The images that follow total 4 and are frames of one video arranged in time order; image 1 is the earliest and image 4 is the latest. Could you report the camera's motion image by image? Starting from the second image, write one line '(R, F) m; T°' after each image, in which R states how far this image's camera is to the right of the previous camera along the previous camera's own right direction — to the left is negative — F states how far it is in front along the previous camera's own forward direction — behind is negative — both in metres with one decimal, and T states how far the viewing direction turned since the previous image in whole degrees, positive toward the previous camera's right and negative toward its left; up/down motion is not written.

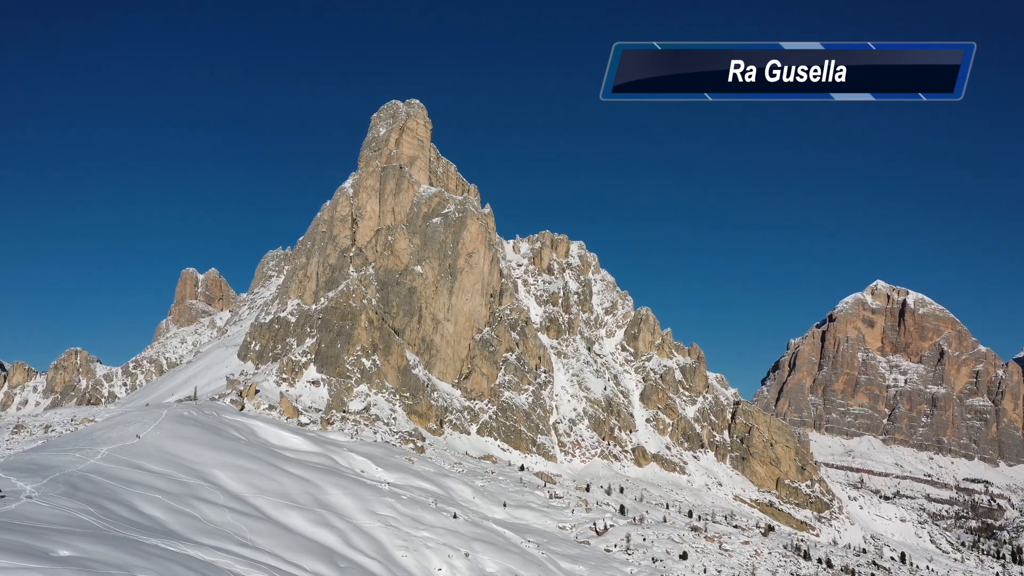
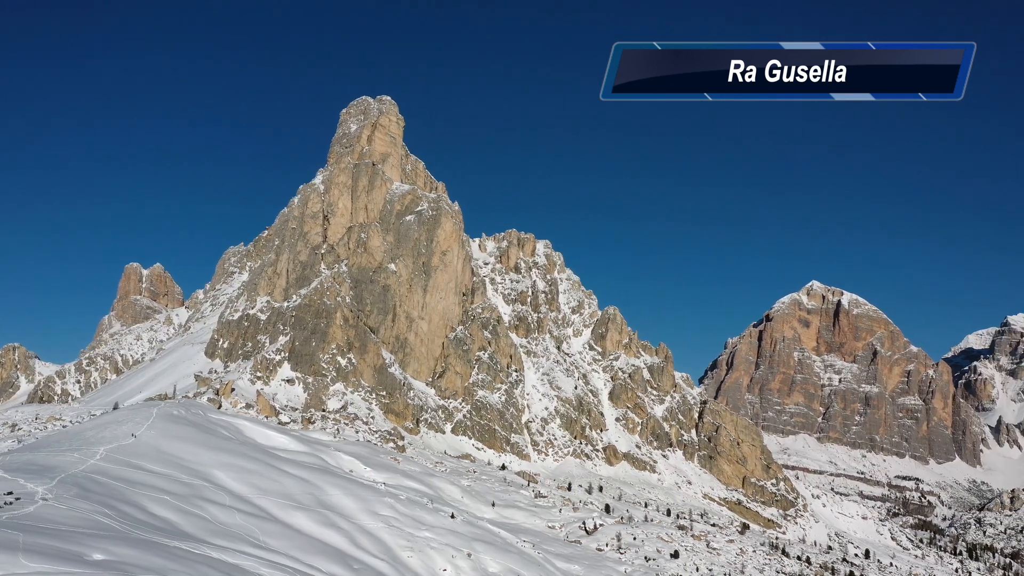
(-2.1, 0.0) m; +2°
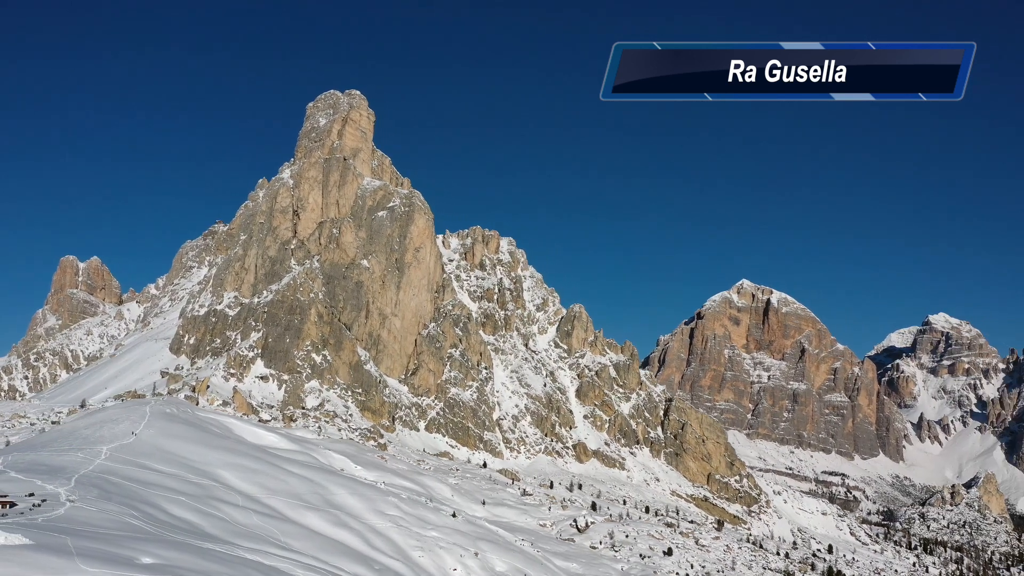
(-2.5, 0.0) m; +3°
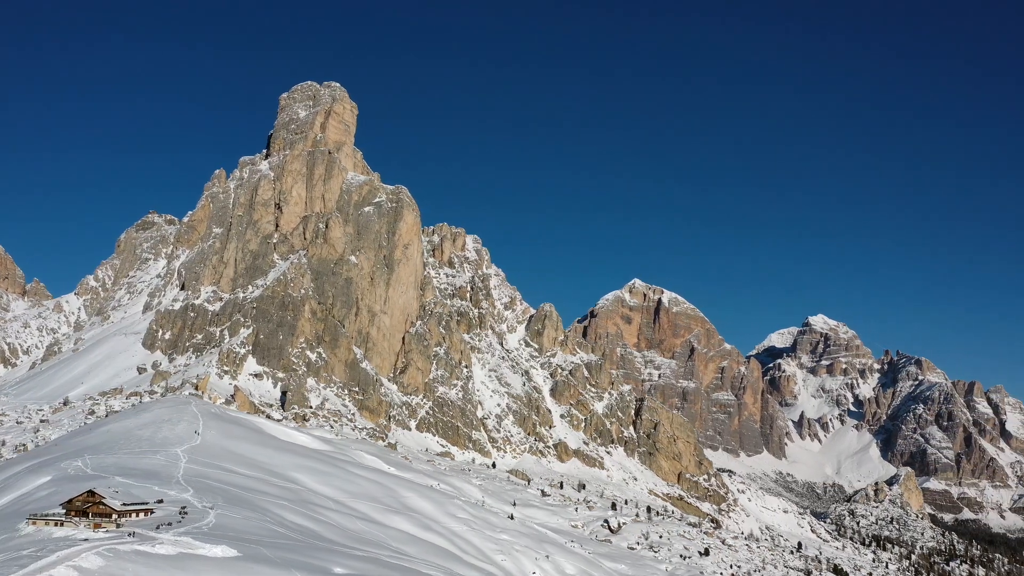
(-6.0, +0.3) m; +2°
